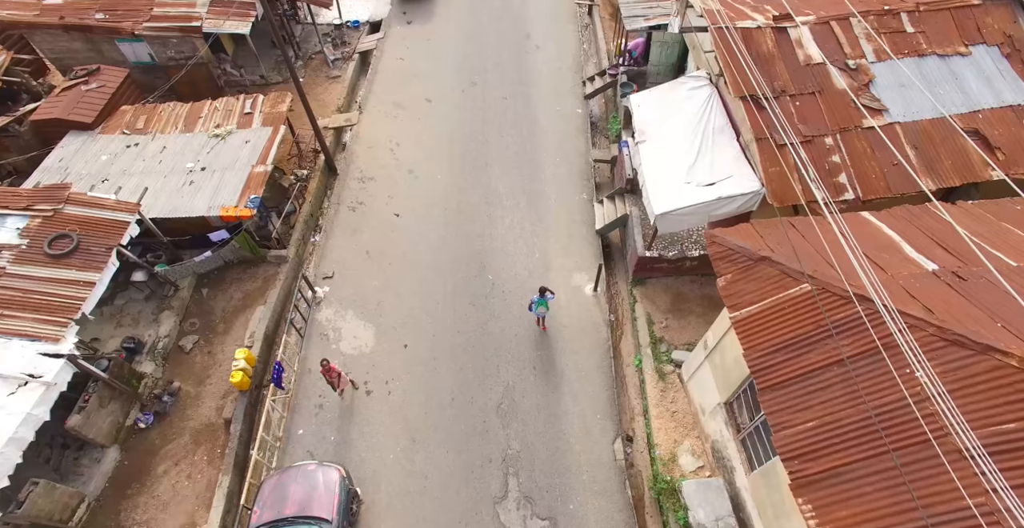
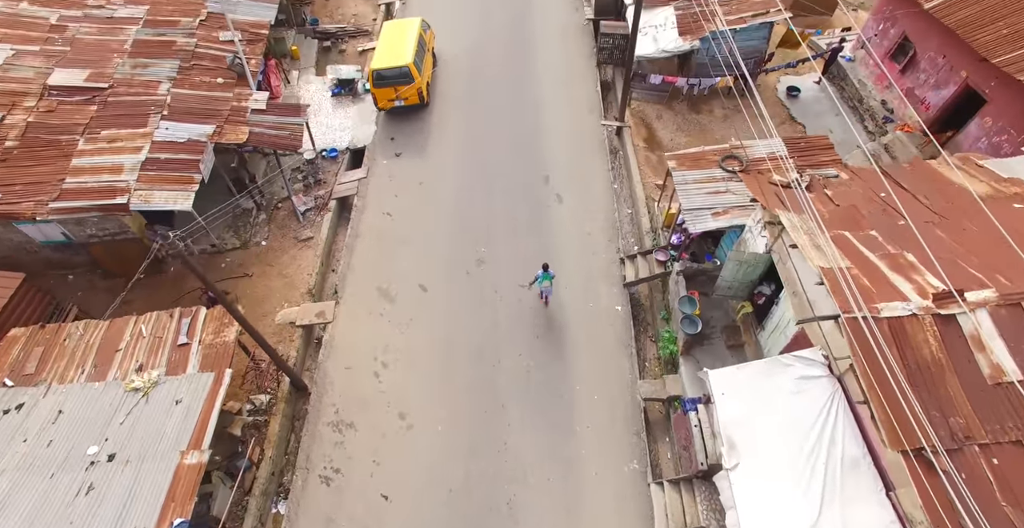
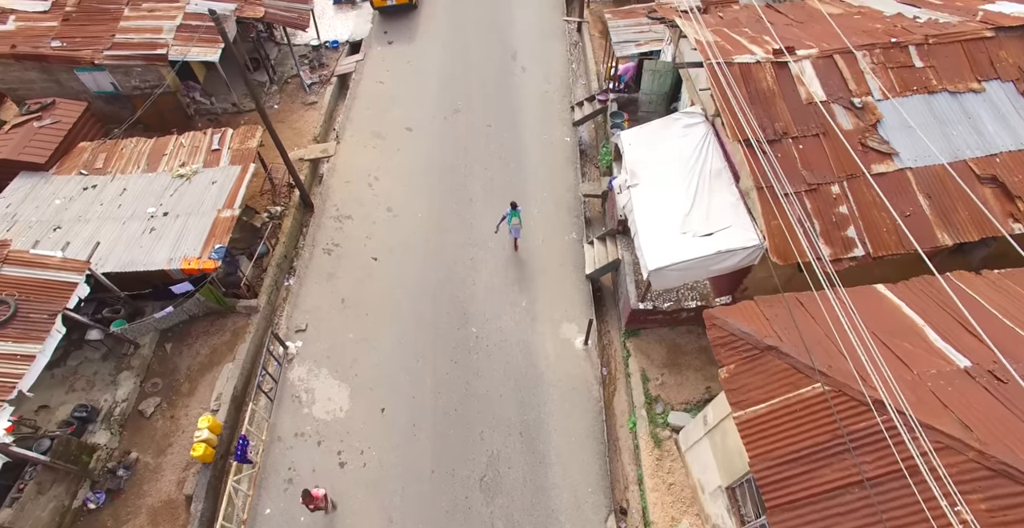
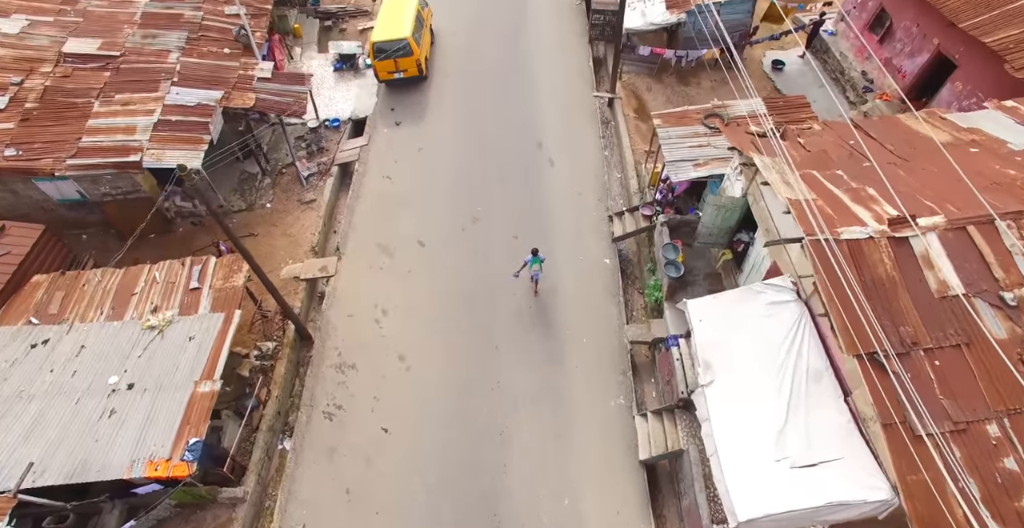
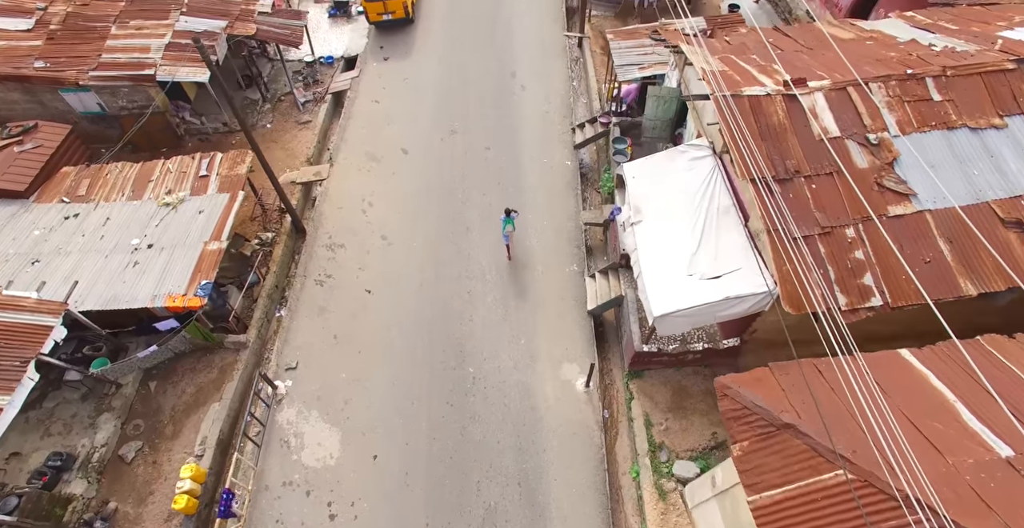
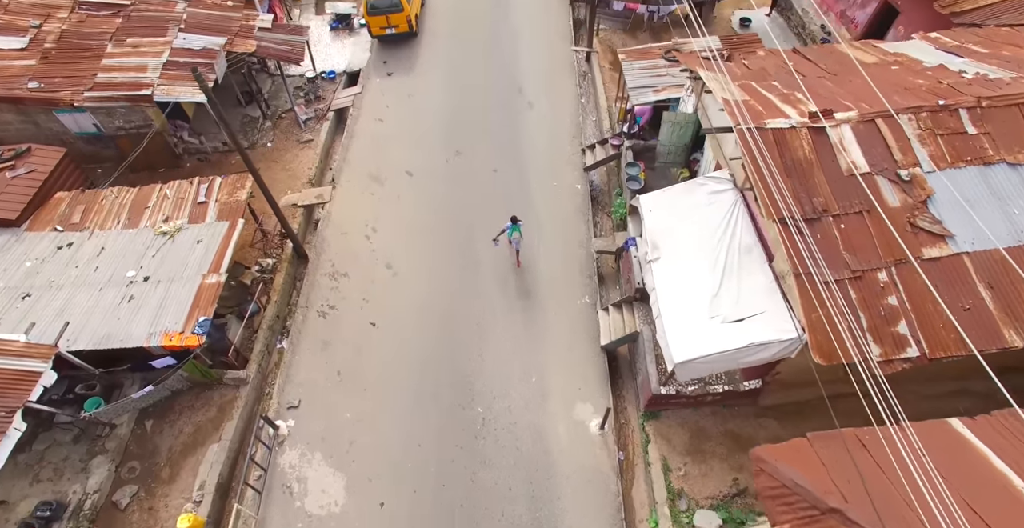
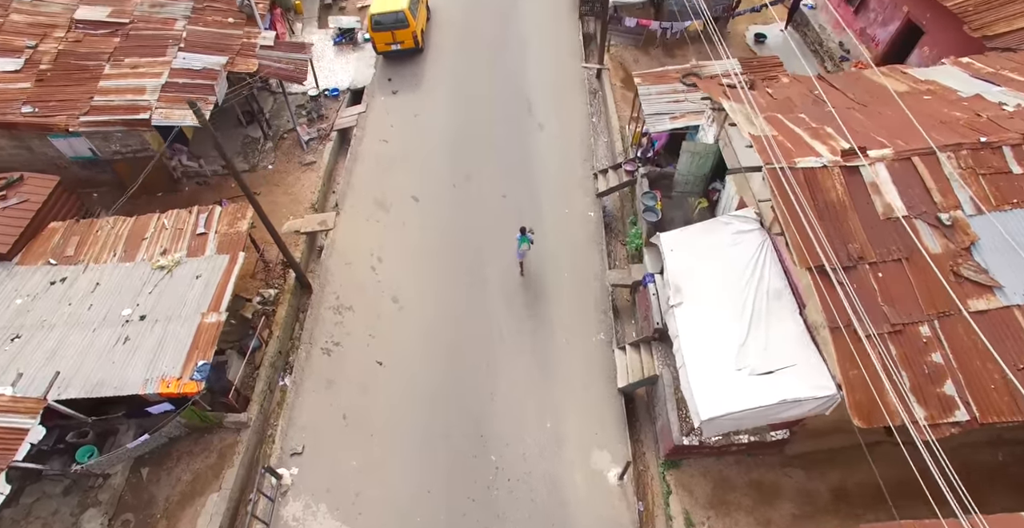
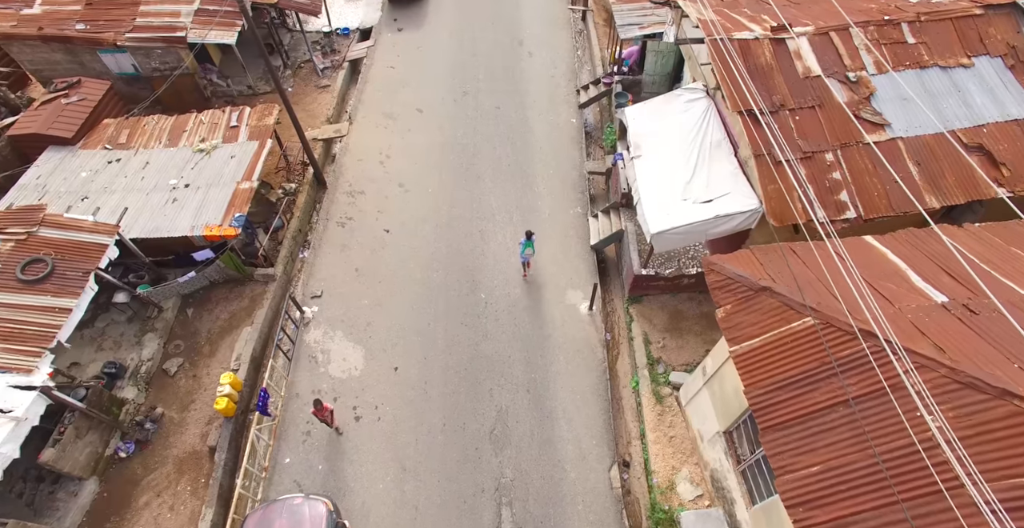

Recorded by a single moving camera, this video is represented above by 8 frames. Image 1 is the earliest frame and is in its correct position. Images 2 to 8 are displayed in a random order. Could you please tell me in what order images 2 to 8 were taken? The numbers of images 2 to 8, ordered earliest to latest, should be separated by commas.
8, 3, 5, 6, 7, 4, 2
